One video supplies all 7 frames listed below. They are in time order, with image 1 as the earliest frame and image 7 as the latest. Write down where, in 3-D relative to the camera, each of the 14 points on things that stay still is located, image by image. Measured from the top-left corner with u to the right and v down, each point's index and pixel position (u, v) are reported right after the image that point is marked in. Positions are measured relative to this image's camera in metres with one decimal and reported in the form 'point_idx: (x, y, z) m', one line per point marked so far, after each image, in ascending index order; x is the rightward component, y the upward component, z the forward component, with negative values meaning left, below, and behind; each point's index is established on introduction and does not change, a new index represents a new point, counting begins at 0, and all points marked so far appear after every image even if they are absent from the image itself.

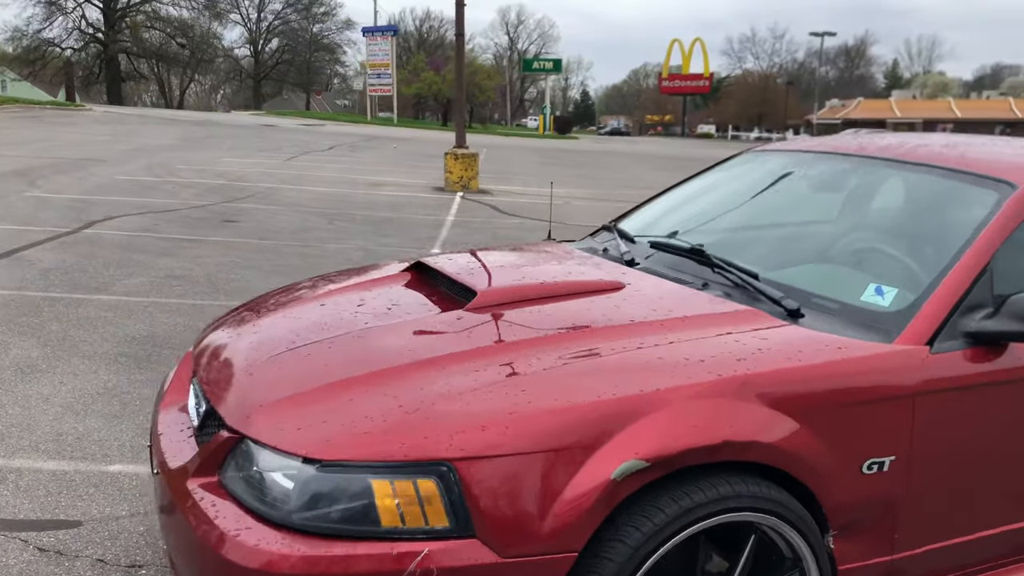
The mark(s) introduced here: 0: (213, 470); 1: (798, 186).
0: (-0.7, -0.4, +1.9) m
1: (+1.0, +0.3, +3.0) m
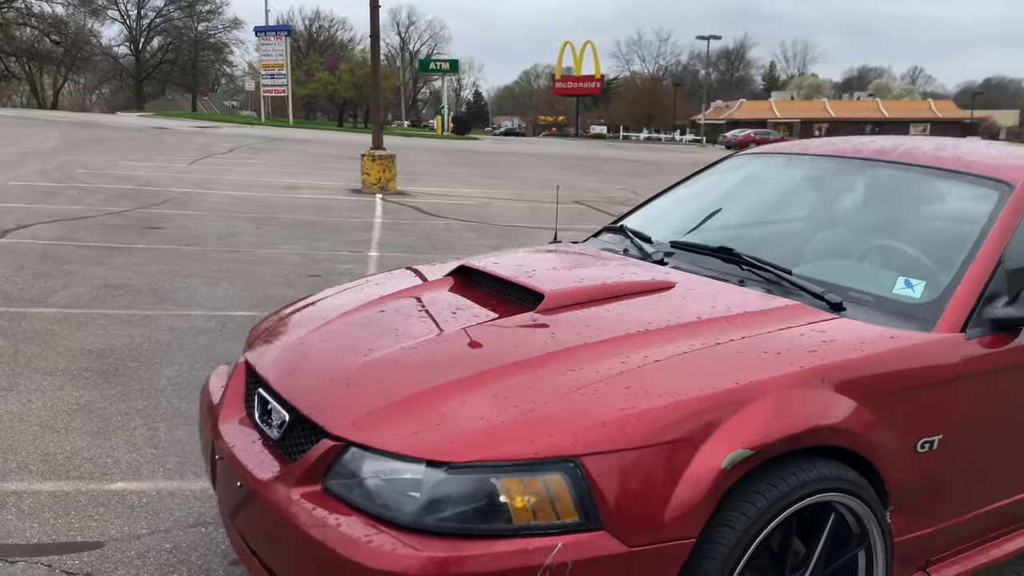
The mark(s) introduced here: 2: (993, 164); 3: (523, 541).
0: (-0.4, -0.4, +1.9) m
1: (+1.1, +0.4, +3.2) m
2: (+1.6, +0.4, +2.9) m
3: (0.0, -0.5, +1.7) m
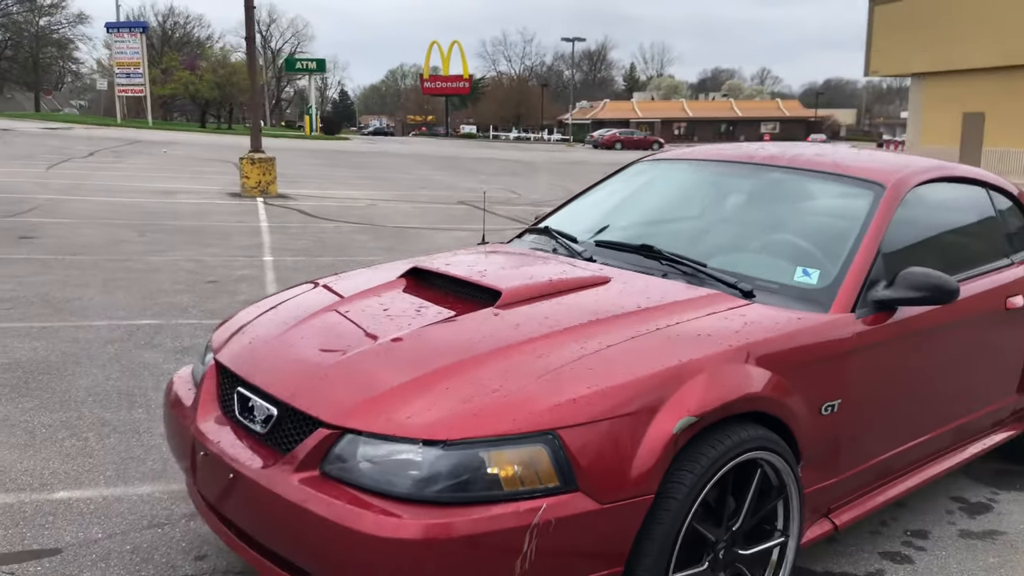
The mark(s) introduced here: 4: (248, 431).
0: (-0.5, -0.4, +2.1) m
1: (+0.8, +0.4, +3.6) m
2: (+1.4, +0.5, +3.4) m
3: (0.0, -0.5, +2.0) m
4: (-0.7, -0.4, +2.4) m
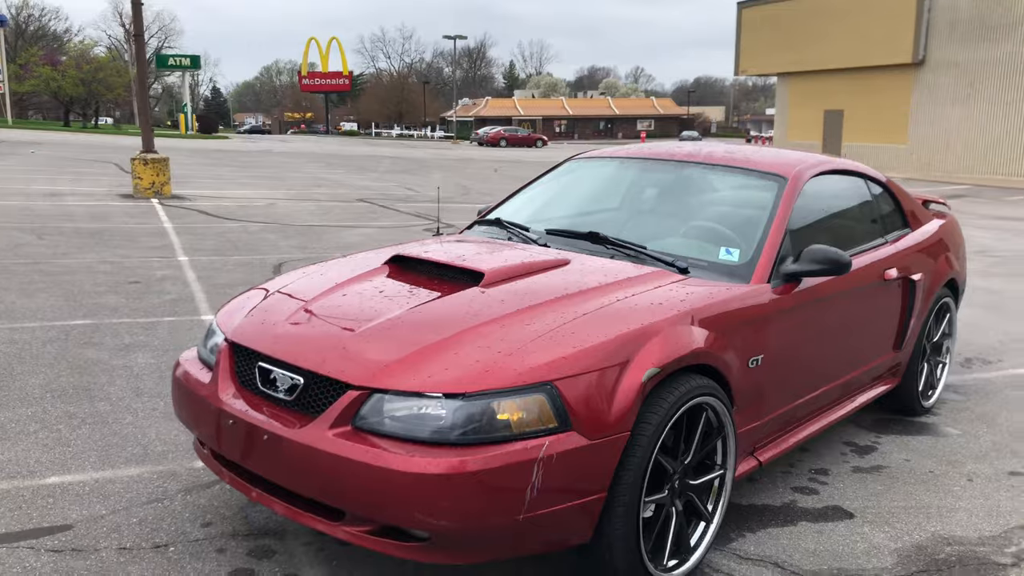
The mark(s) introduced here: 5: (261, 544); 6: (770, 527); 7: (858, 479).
0: (-0.5, -0.4, +2.5) m
1: (+0.6, +0.5, +4.1) m
2: (+1.2, +0.6, +4.0) m
3: (0.0, -0.4, +2.4) m
4: (-0.7, -0.3, +2.7) m
5: (-0.9, -0.9, +3.1) m
6: (+1.0, -0.9, +3.4) m
7: (+1.5, -0.8, +3.9) m
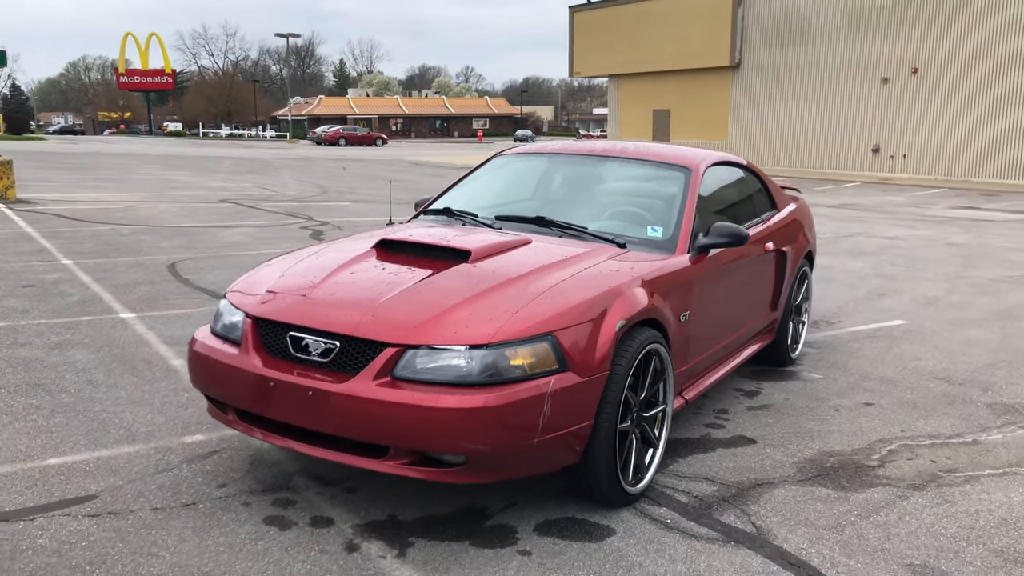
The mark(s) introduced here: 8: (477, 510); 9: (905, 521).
0: (-0.4, -0.3, +3.0) m
1: (+0.3, +0.6, +4.7) m
2: (+0.9, +0.7, +4.7) m
3: (+0.1, -0.3, +3.0) m
4: (-0.7, -0.3, +3.2) m
5: (-0.9, -0.8, +3.5) m
6: (+0.9, -0.8, +4.1) m
7: (+1.3, -0.7, +4.7) m
8: (-0.1, -0.9, +3.4) m
9: (+1.6, -0.9, +3.5) m
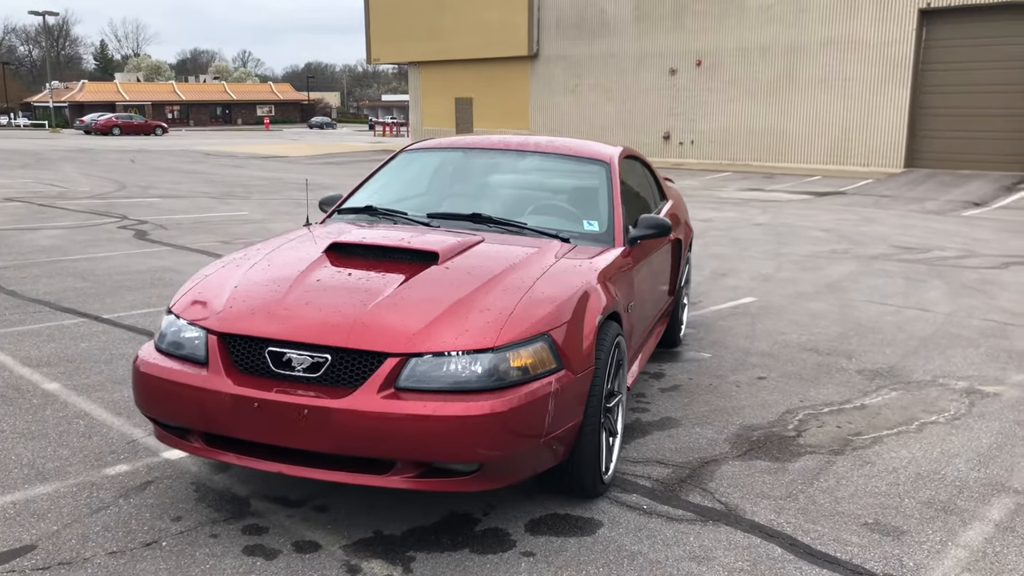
0: (-0.4, -0.3, +2.9) m
1: (-0.2, +0.6, +4.7) m
2: (+0.4, +0.8, +4.8) m
3: (+0.1, -0.3, +3.0) m
4: (-0.7, -0.3, +2.9) m
5: (-1.0, -0.9, +3.2) m
6: (+0.6, -0.7, +4.3) m
7: (+0.9, -0.6, +5.0) m
8: (-0.2, -0.9, +3.3) m
9: (+1.4, -0.9, +3.8) m
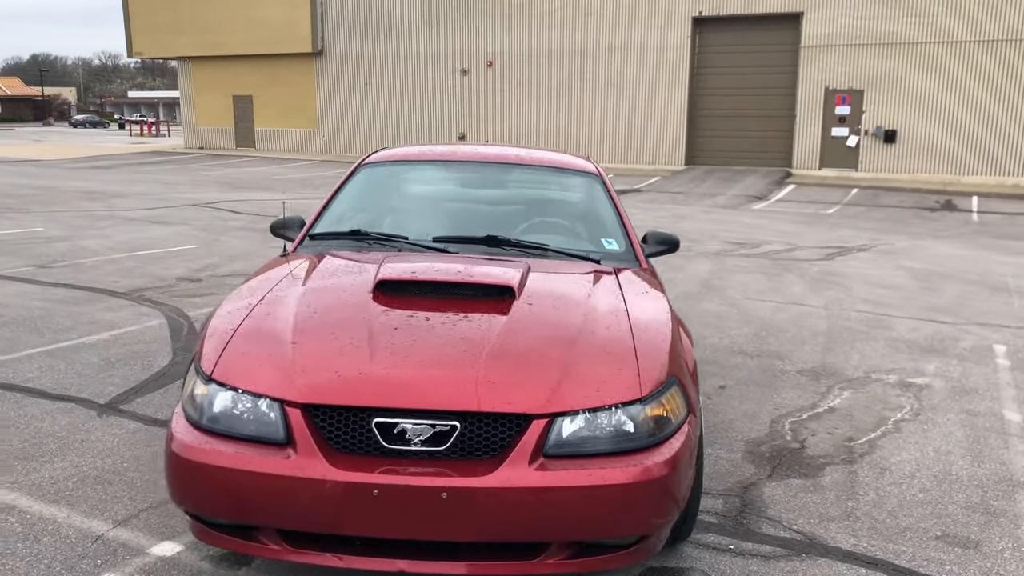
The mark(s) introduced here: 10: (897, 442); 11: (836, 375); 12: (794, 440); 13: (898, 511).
0: (+0.1, -0.5, +2.4) m
1: (-0.2, +0.5, +4.3) m
2: (+0.3, +0.6, +4.5) m
3: (+0.5, -0.4, +2.7) m
4: (-0.3, -0.5, +2.4) m
5: (-0.6, -1.0, +2.6) m
6: (+0.7, -0.8, +4.0) m
7: (+0.8, -0.7, +4.8) m
8: (+0.2, -1.0, +2.9) m
9: (+1.6, -0.9, +3.8) m
10: (+2.0, -0.8, +4.5) m
11: (+2.1, -0.6, +5.8) m
12: (+1.4, -0.8, +4.5) m
13: (+1.6, -0.9, +3.6) m
